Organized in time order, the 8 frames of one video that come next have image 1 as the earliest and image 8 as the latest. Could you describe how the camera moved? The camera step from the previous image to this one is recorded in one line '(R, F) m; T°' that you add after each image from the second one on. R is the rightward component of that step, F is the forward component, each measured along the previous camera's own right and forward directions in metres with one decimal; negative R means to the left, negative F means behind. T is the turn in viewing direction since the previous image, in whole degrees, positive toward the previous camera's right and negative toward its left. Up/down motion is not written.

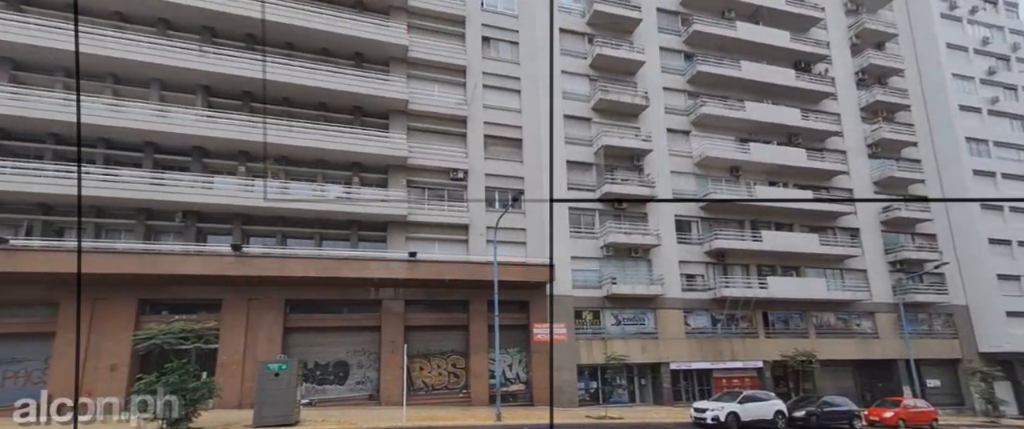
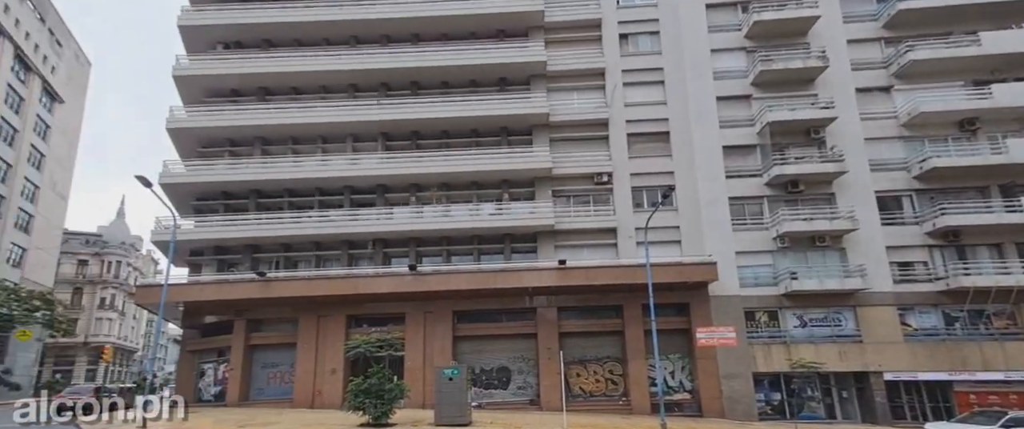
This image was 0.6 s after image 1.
(+2.0, +0.3) m; -22°
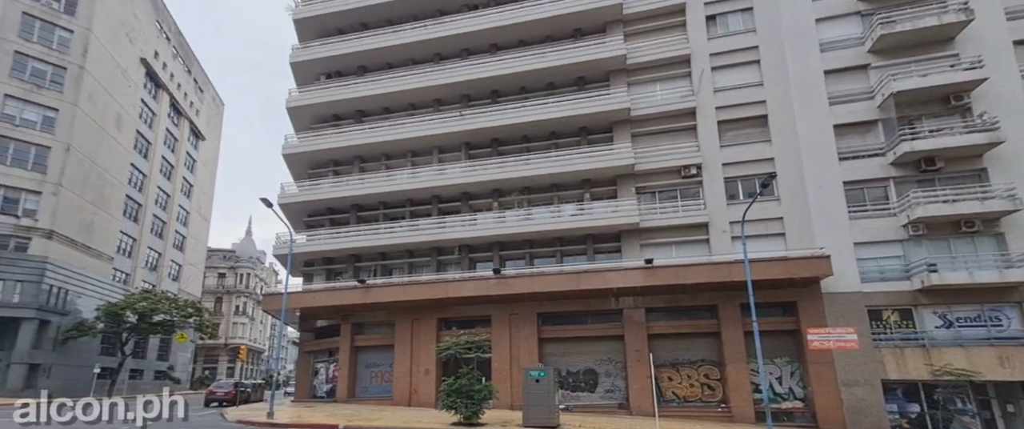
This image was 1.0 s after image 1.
(+1.0, +0.3) m; -12°
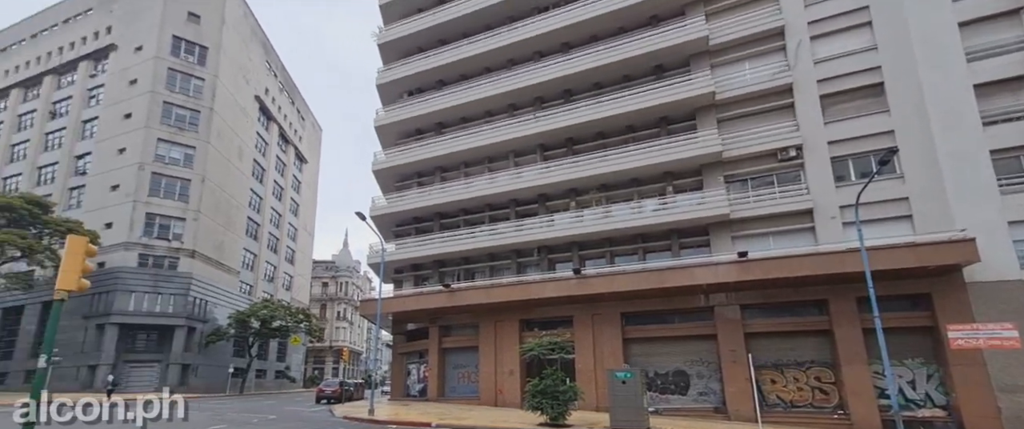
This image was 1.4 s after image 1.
(+0.3, +0.3) m; -10°
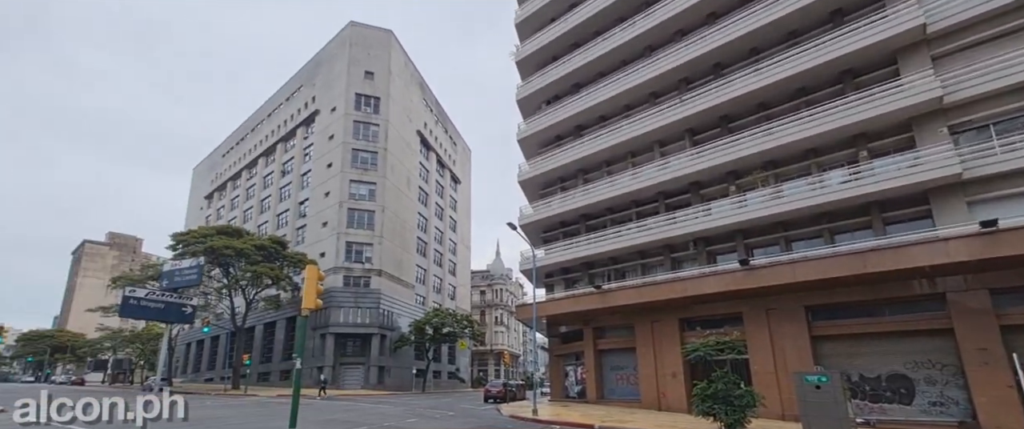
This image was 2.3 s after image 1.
(-0.1, +0.5) m; -17°
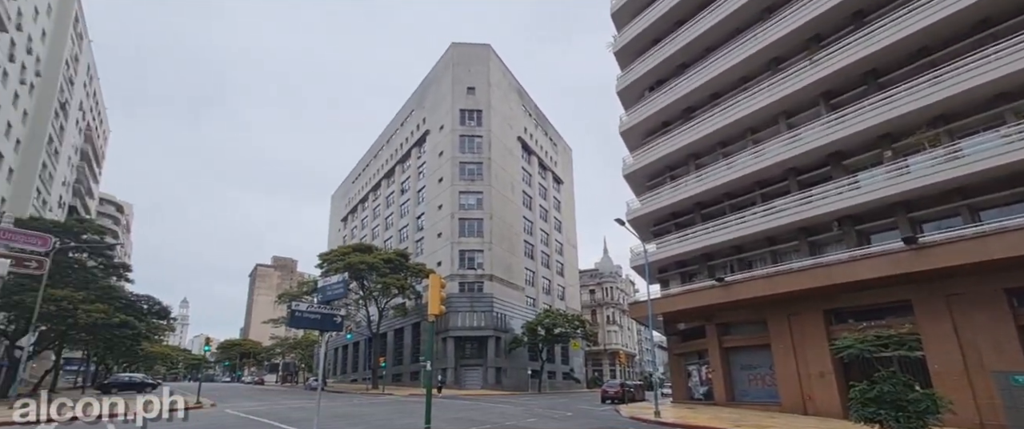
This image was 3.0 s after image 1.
(-0.2, +0.6) m; -12°
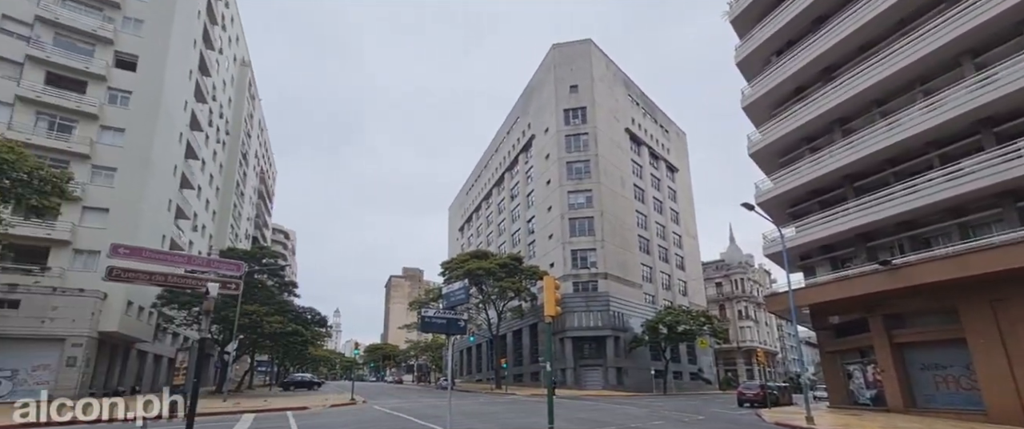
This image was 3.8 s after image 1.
(-0.4, +0.6) m; -13°
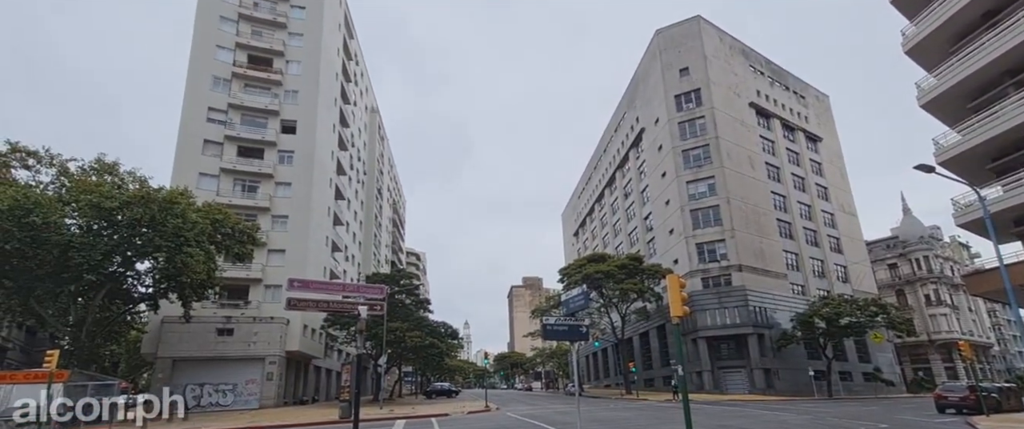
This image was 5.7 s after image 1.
(-0.2, -0.7) m; -13°
